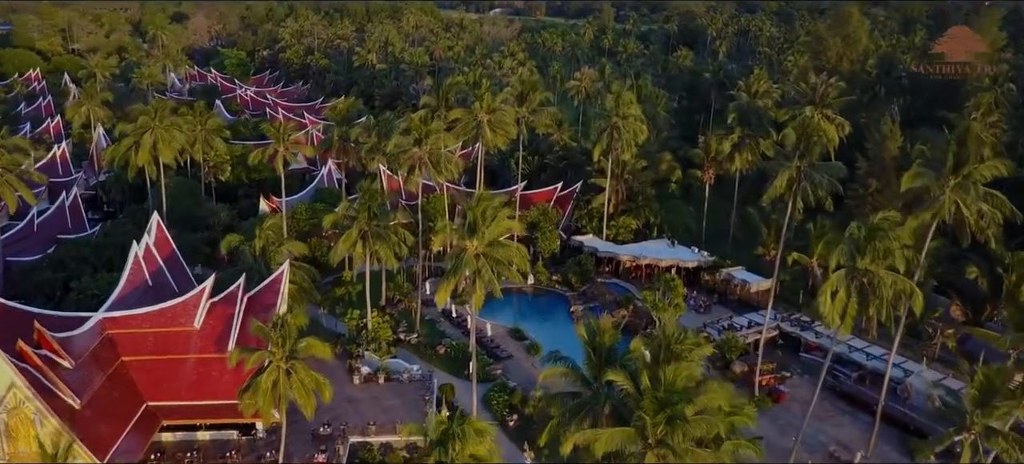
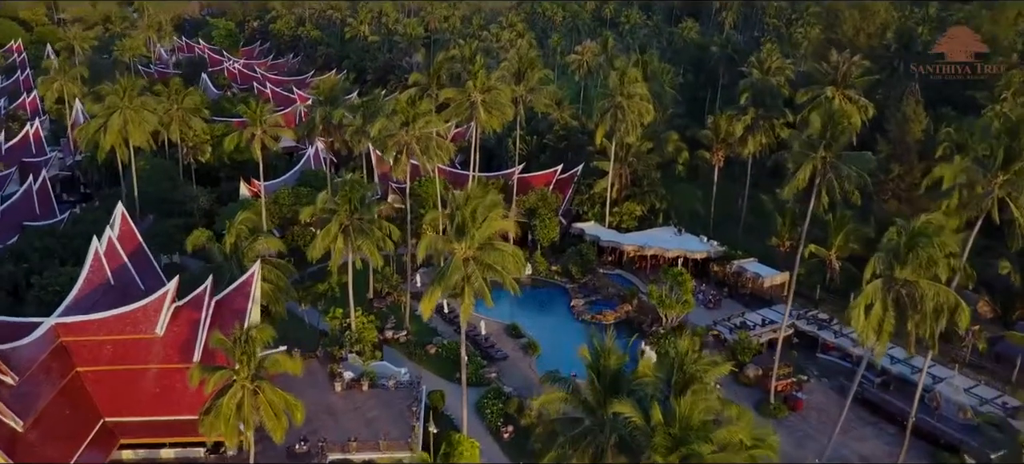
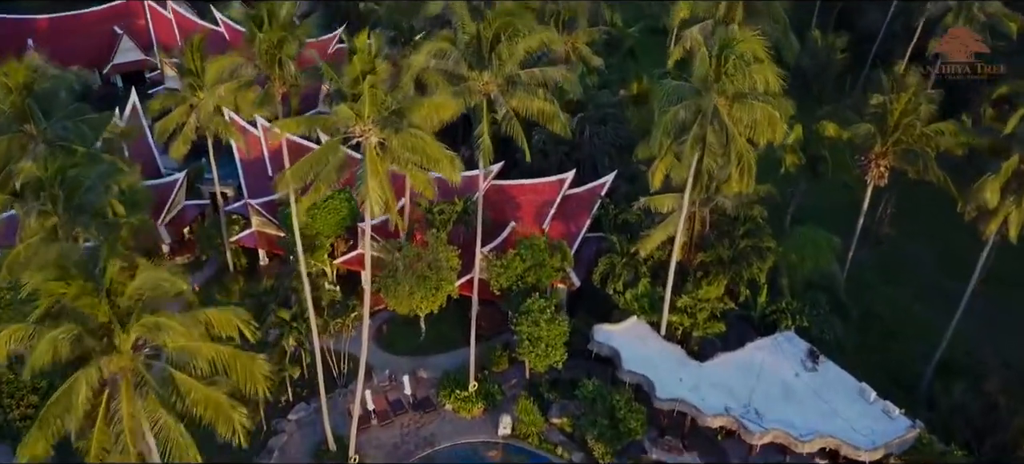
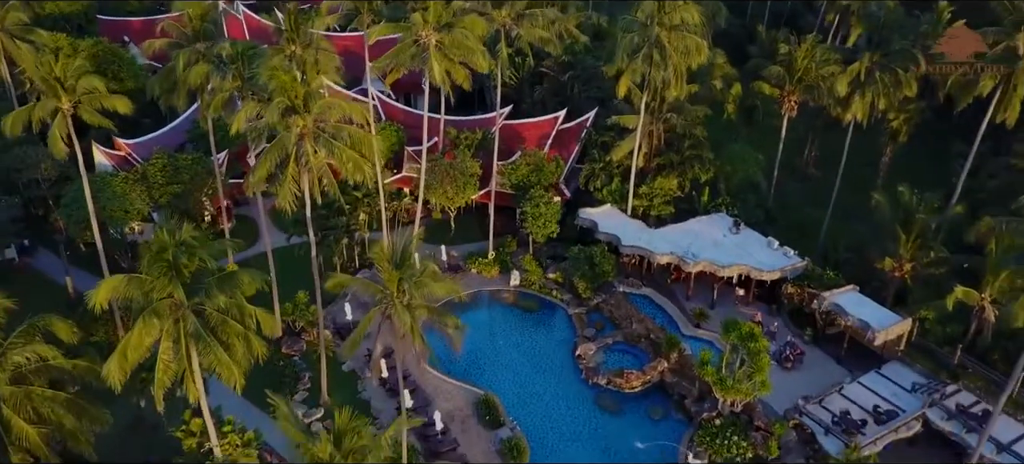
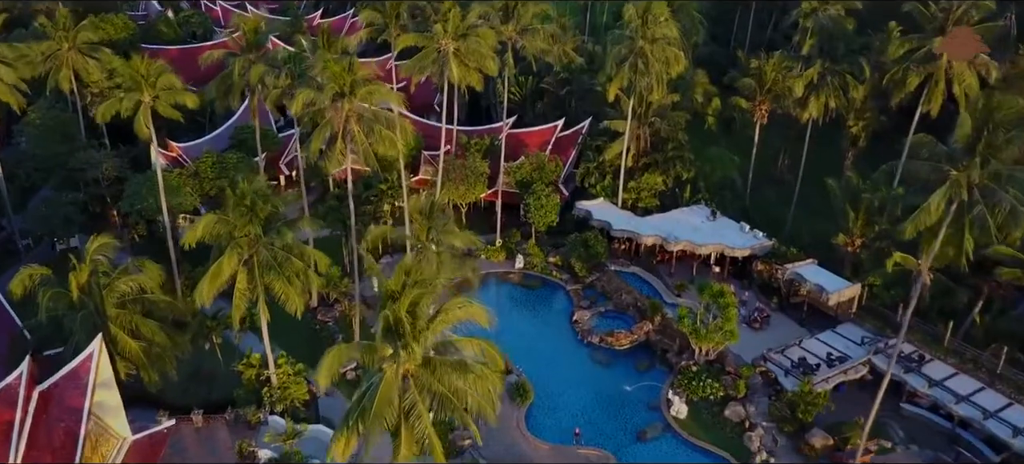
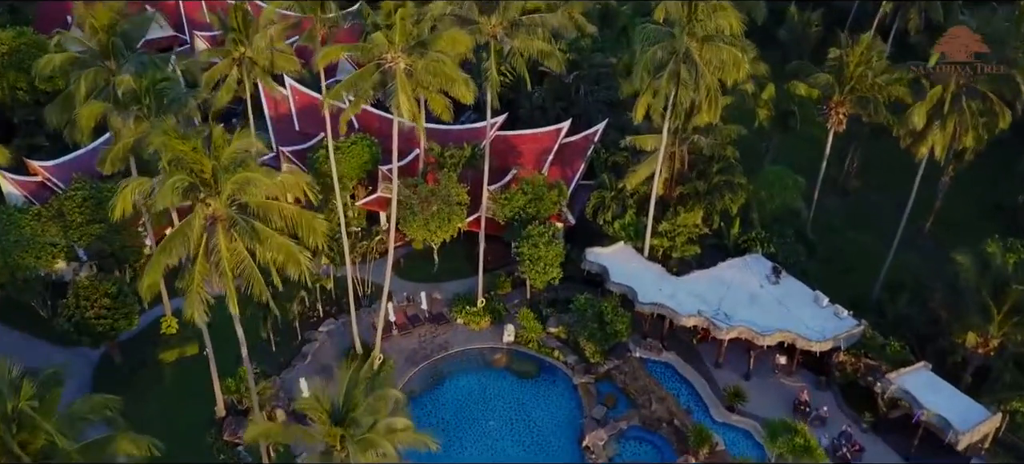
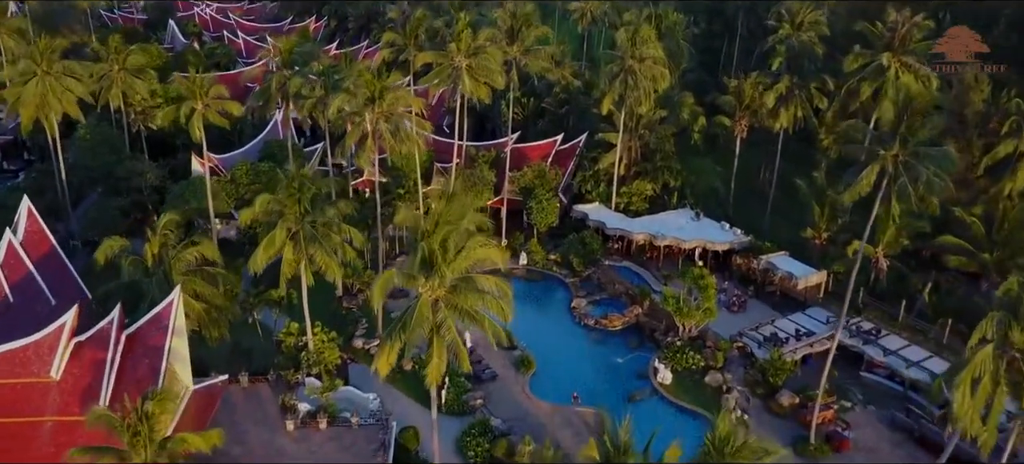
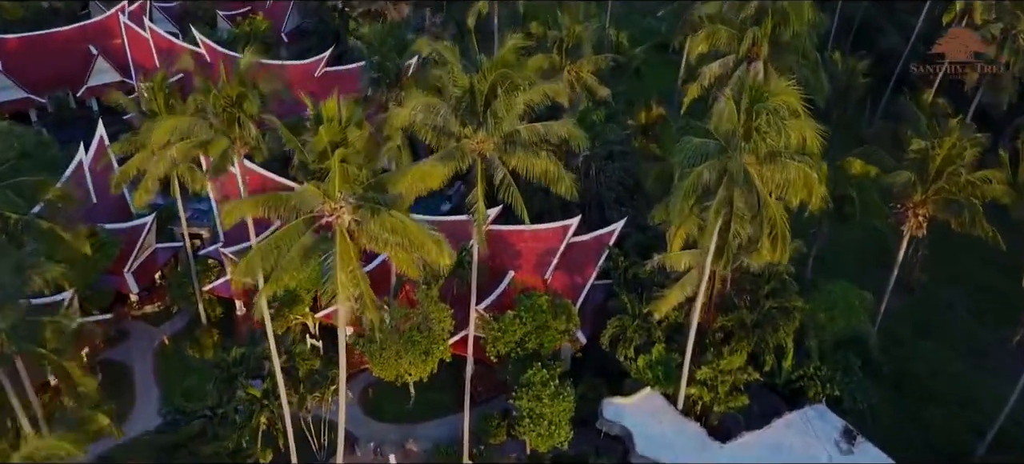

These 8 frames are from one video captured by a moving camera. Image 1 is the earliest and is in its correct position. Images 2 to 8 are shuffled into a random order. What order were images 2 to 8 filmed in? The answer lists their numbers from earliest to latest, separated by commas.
2, 7, 5, 4, 6, 3, 8
